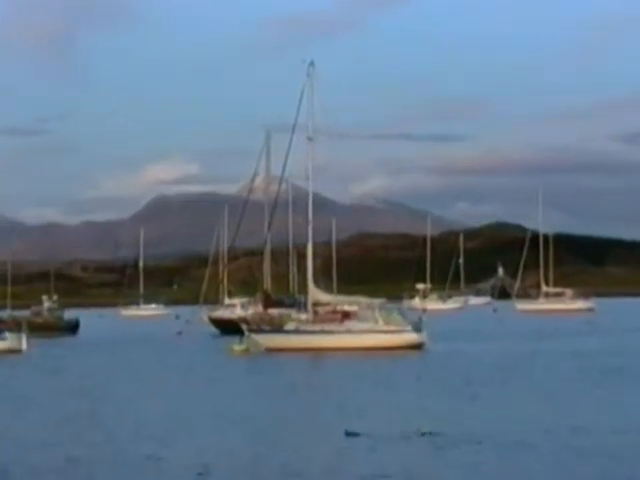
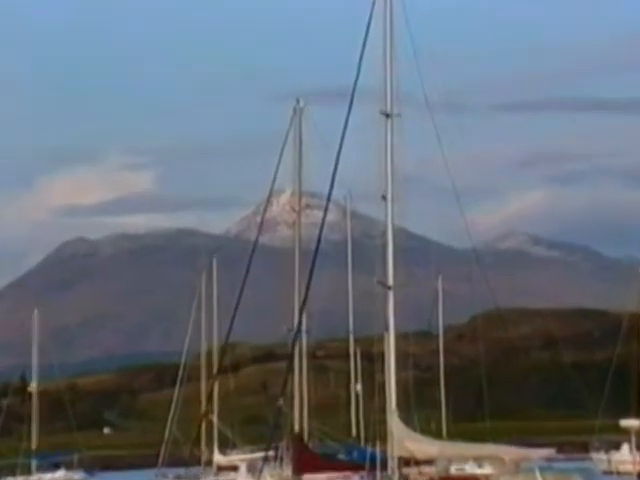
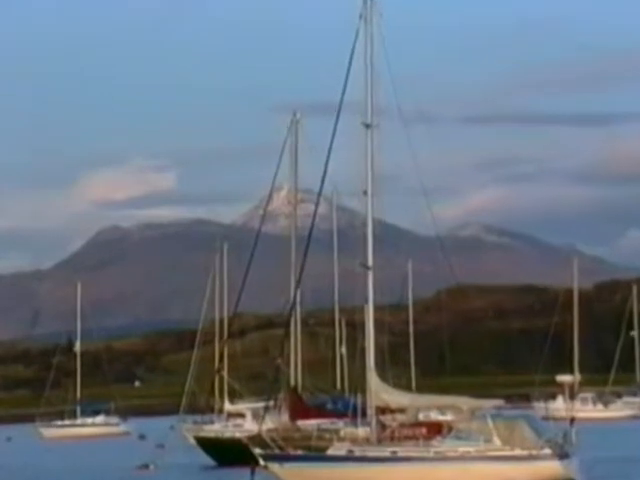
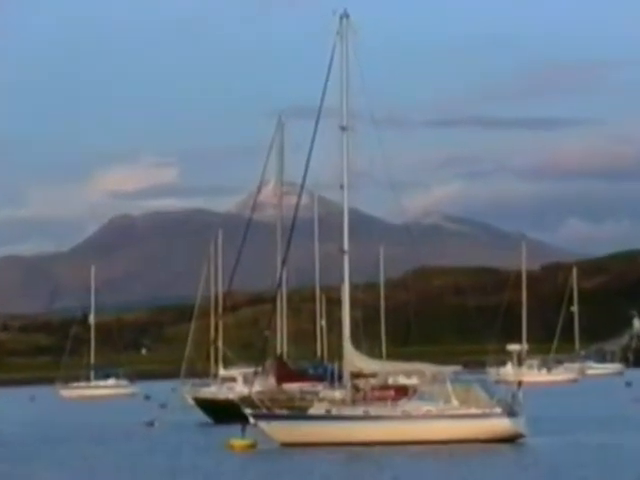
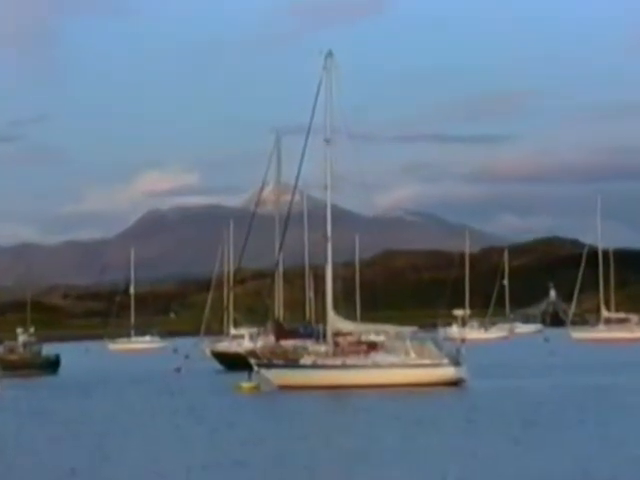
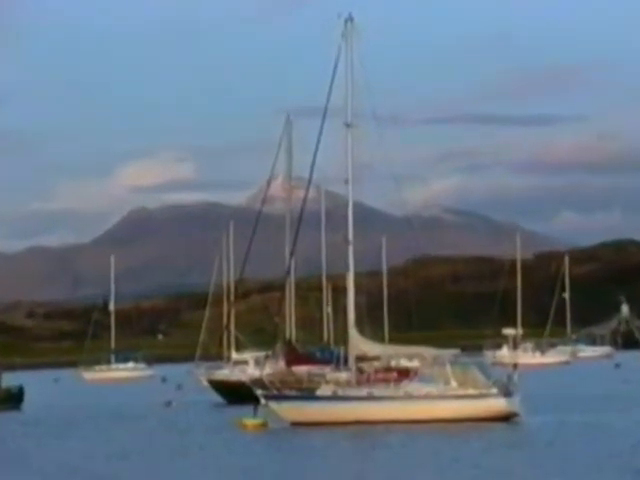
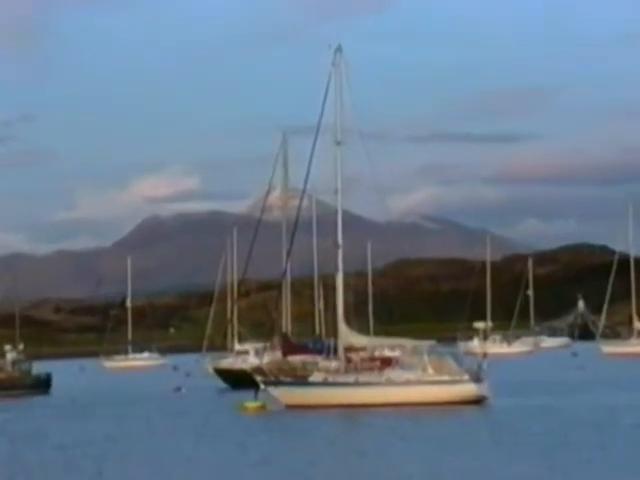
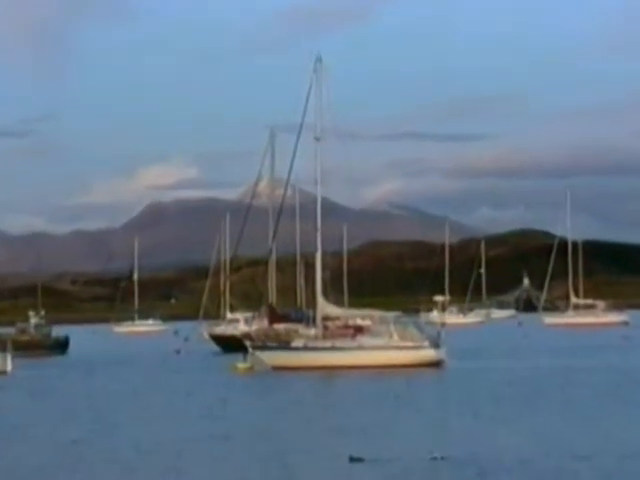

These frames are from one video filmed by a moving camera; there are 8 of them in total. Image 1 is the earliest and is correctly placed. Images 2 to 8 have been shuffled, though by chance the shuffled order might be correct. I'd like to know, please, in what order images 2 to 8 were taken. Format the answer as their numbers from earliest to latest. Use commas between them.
8, 5, 7, 6, 4, 3, 2
